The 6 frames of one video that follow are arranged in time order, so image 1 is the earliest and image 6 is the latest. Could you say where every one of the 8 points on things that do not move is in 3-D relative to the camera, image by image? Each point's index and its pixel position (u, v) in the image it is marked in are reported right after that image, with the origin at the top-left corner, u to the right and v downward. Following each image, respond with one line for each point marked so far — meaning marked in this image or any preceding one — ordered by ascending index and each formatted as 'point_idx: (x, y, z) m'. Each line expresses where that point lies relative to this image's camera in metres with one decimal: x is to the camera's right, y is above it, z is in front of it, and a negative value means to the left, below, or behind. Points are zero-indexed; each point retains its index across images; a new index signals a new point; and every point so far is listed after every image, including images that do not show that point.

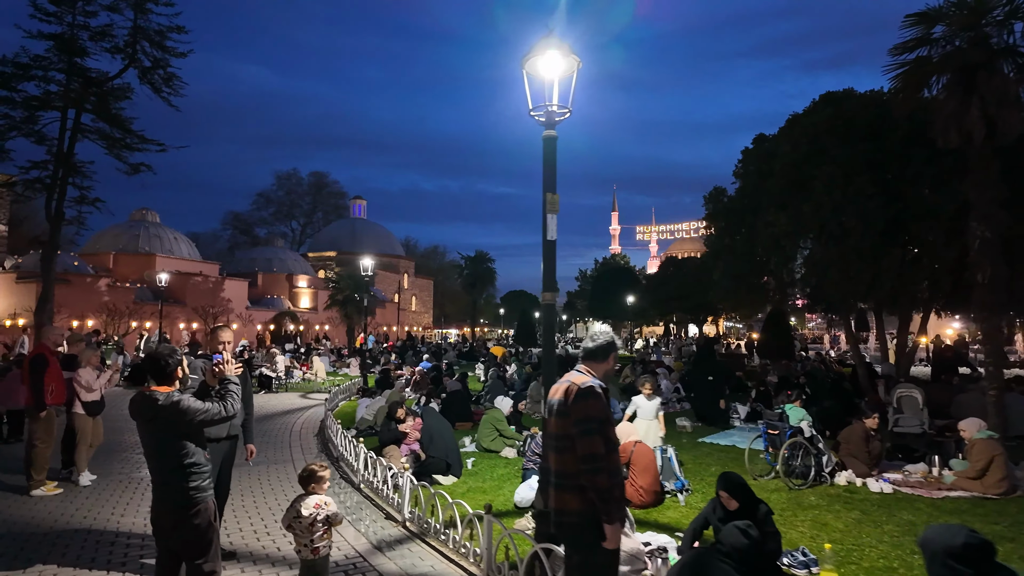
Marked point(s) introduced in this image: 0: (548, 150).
0: (+0.3, +1.3, +5.6) m
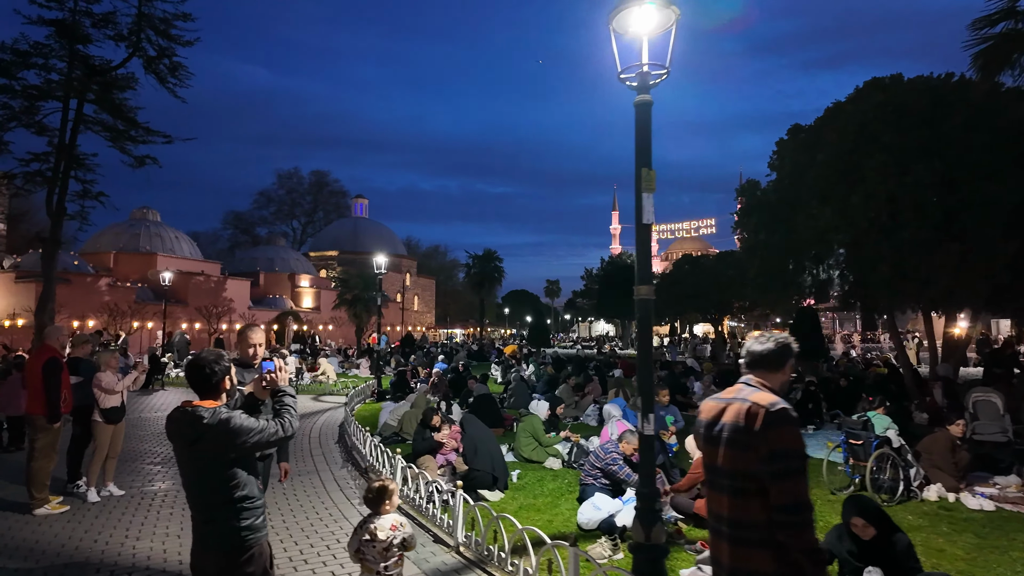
0: (+1.0, +1.4, +4.8) m
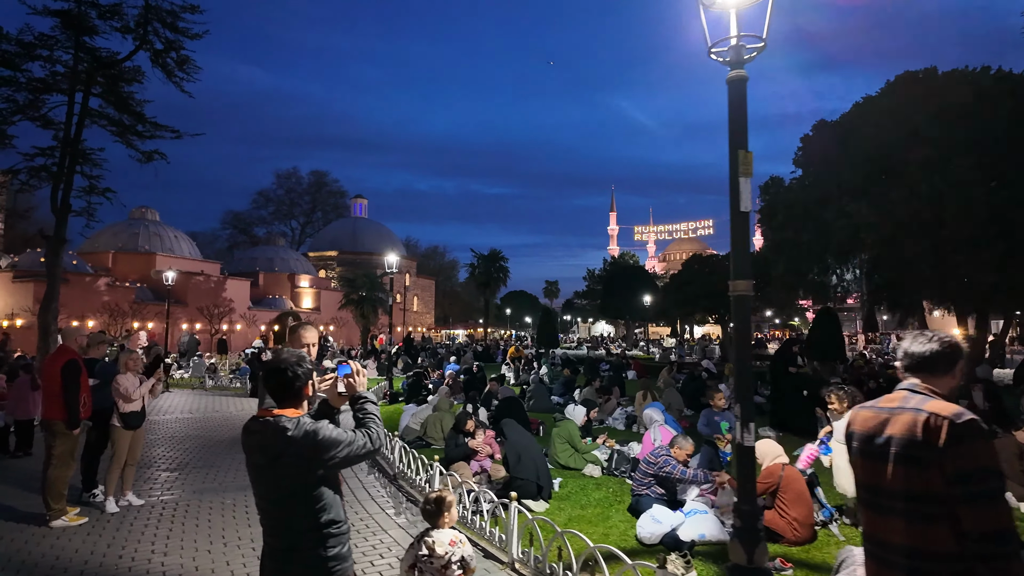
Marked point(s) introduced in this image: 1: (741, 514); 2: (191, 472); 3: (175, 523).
0: (+1.6, +1.4, +4.3) m
1: (+1.6, -1.5, +4.0) m
2: (-5.4, -3.1, +10.0) m
3: (-4.1, -2.8, +7.2) m
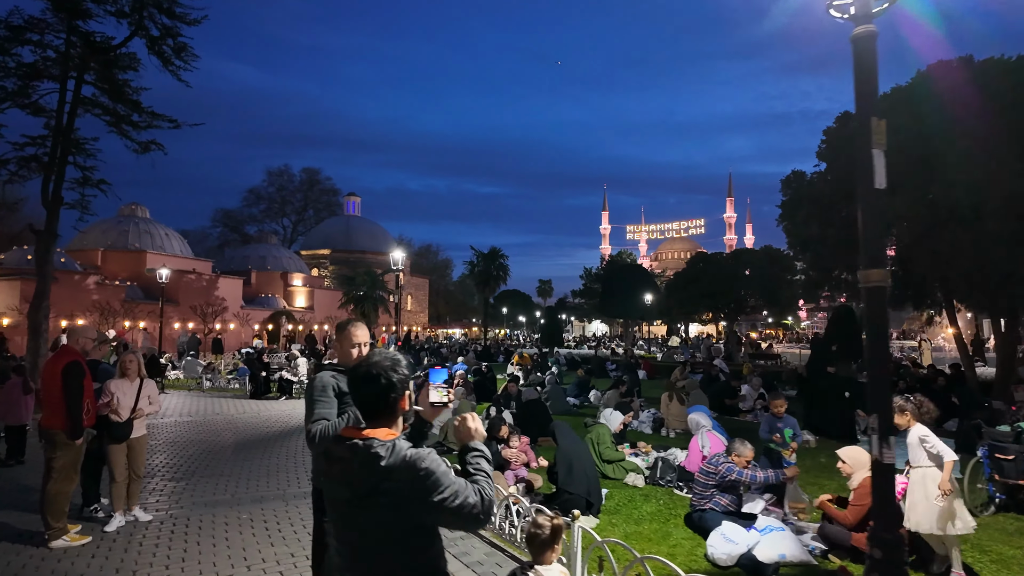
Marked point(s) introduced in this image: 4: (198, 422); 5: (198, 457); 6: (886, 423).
0: (+2.2, +1.4, +3.7) m
1: (+2.1, -1.5, +3.4) m
2: (-4.9, -3.0, +9.3) m
3: (-3.6, -2.8, +6.5) m
4: (-8.2, -3.5, +15.7) m
5: (-5.9, -3.2, +11.3) m
6: (+2.2, -0.8, +3.5) m
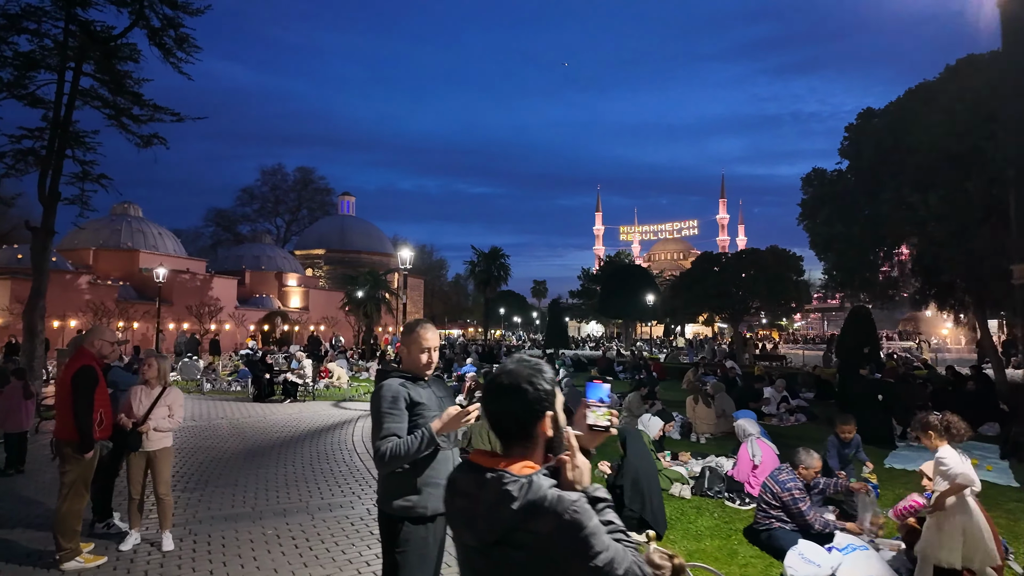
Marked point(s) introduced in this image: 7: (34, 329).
0: (+2.8, +1.5, +3.3) m
1: (+2.7, -1.5, +3.0) m
2: (-4.4, -3.0, +8.7) m
3: (-3.0, -2.8, +6.0) m
4: (-7.8, -3.5, +15.1) m
5: (-5.5, -3.2, +10.8) m
6: (+2.8, -0.8, +3.1) m
7: (-12.2, -1.0, +15.2) m
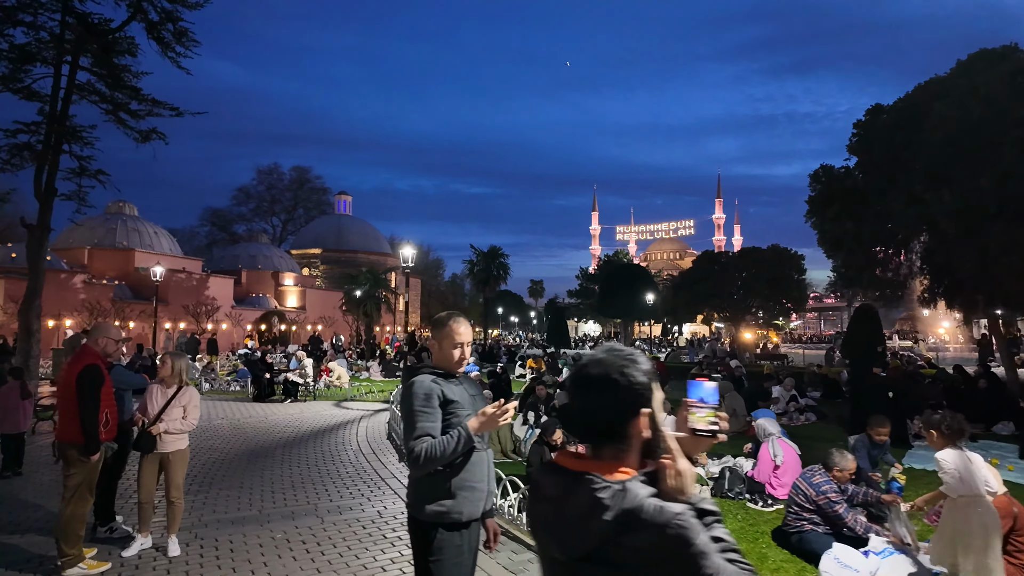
0: (+3.0, +1.5, +3.1) m
1: (+2.9, -1.4, +2.8) m
2: (-4.2, -3.0, +8.5) m
3: (-2.8, -2.7, +5.8) m
4: (-7.7, -3.4, +14.8) m
5: (-5.3, -3.1, +10.5) m
6: (+3.0, -0.7, +2.9) m
7: (-12.0, -1.0, +14.9) m
